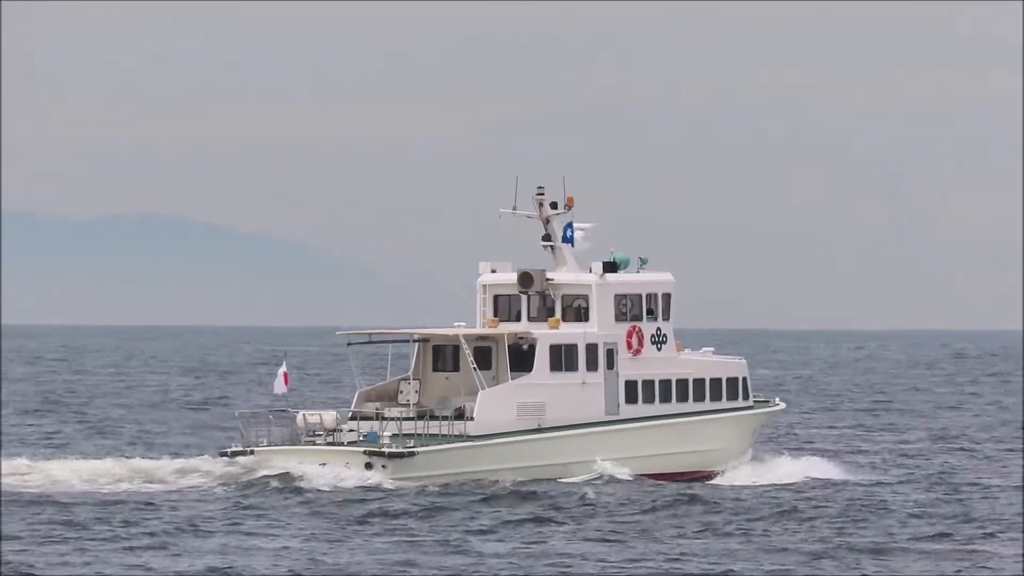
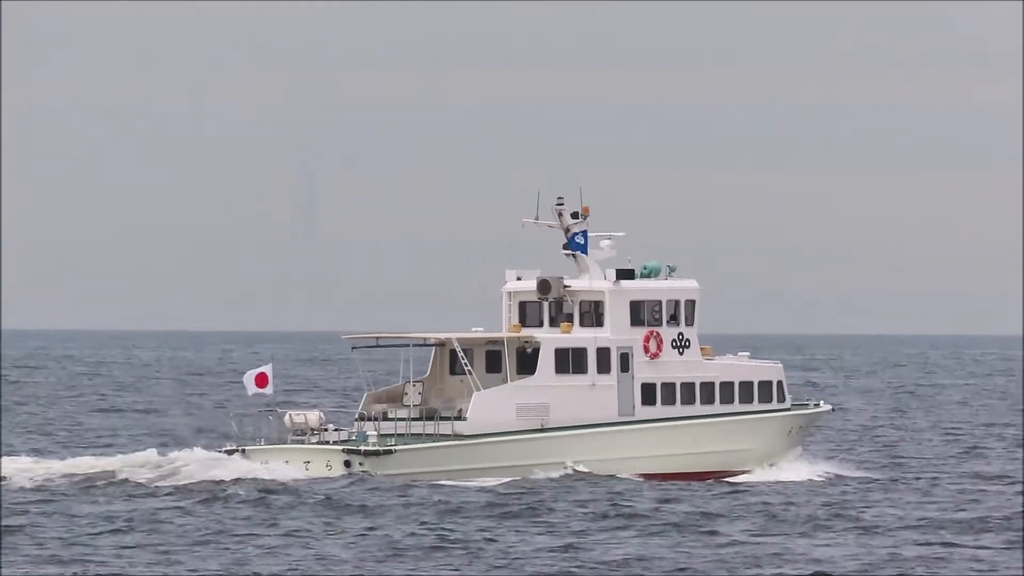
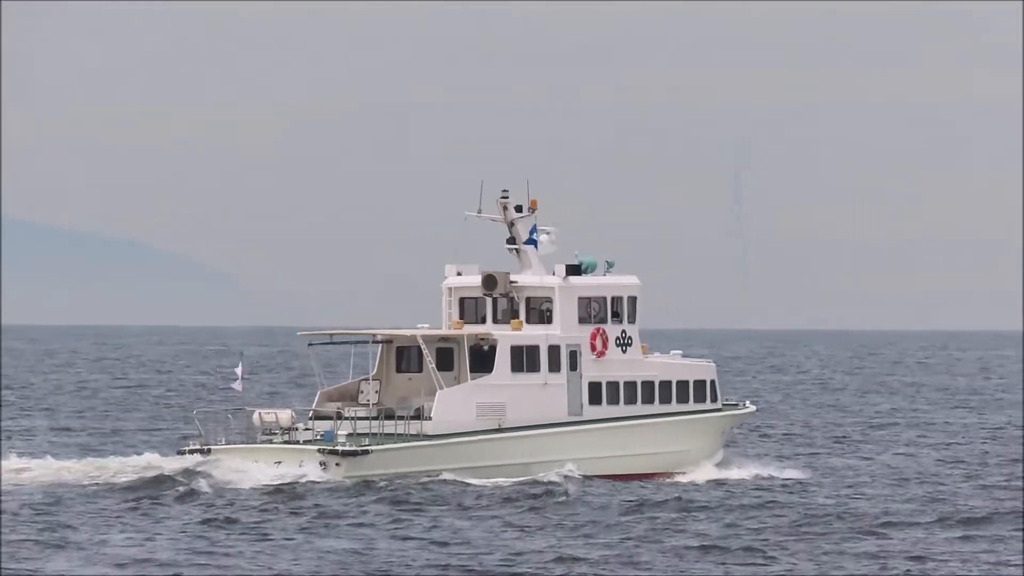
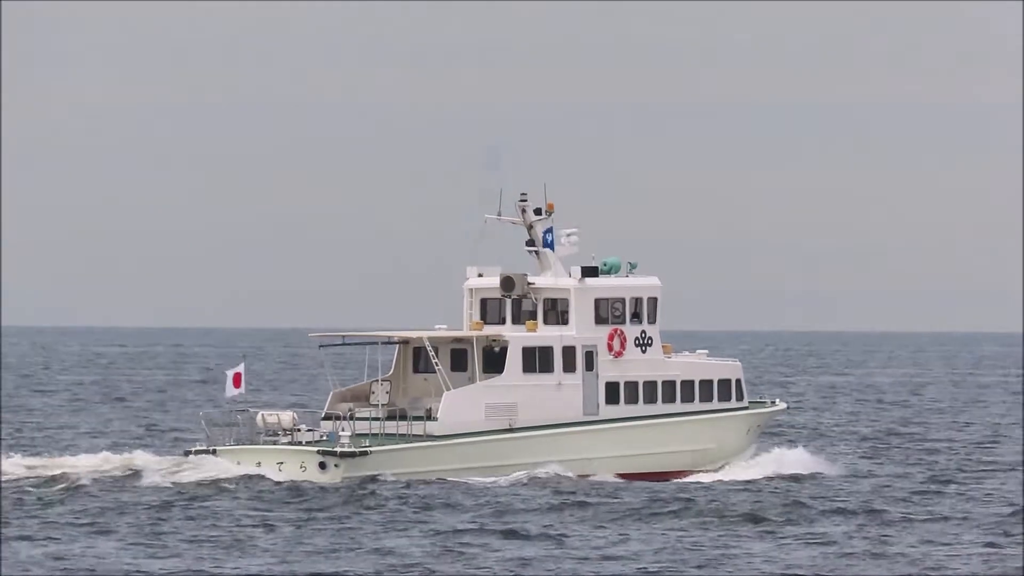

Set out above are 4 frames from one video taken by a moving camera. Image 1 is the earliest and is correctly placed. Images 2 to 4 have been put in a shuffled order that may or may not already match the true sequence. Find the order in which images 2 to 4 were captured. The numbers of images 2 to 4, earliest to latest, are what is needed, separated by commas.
3, 4, 2
